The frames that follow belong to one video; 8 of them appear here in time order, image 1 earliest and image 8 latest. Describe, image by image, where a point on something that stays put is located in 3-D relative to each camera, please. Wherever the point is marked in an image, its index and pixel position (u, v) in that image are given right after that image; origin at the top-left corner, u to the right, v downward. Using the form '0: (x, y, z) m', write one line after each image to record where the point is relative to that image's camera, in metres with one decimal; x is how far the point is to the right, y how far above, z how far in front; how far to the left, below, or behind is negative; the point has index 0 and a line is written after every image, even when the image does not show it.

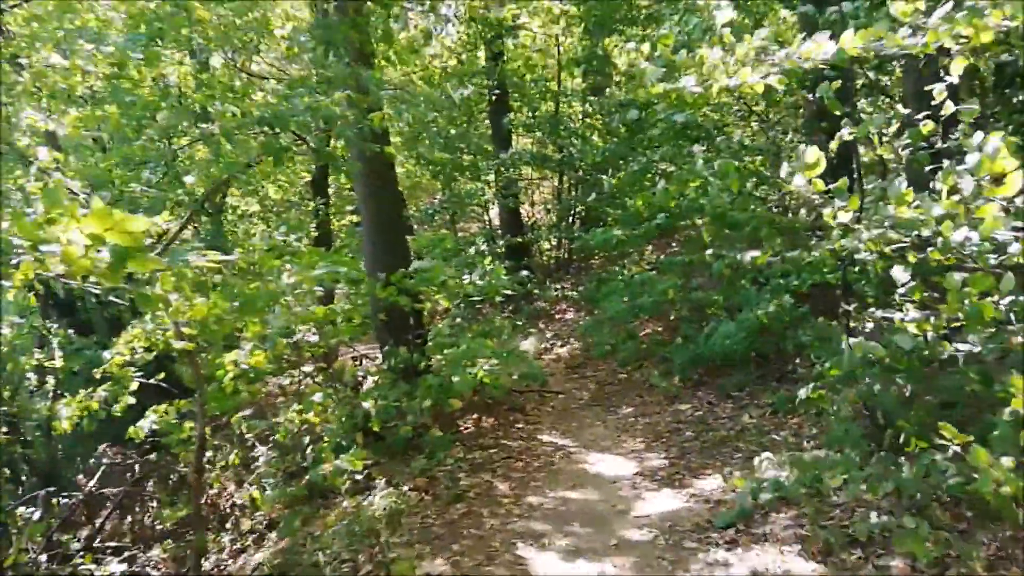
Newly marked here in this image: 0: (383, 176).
0: (-0.8, +0.8, +8.0) m
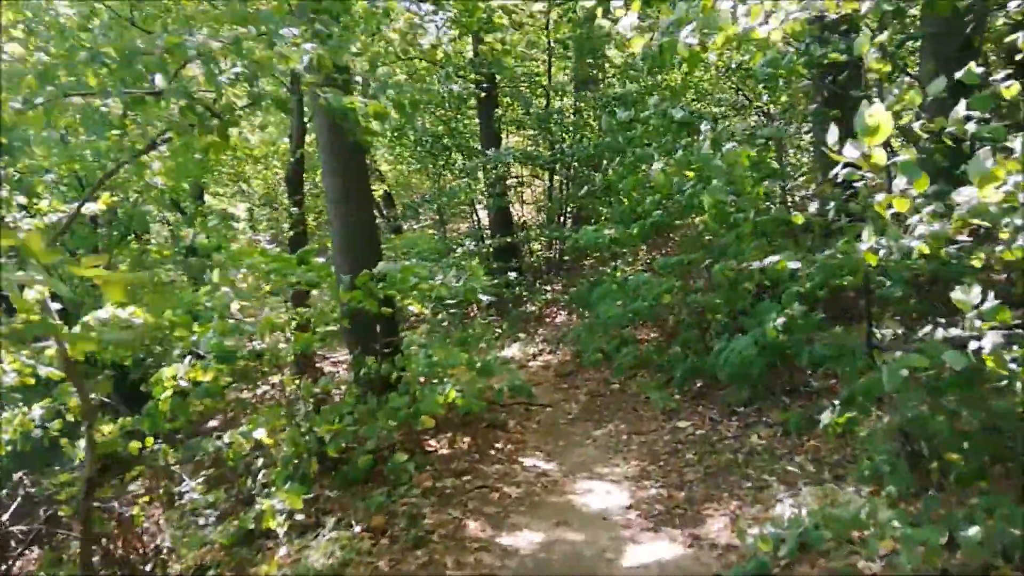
0: (-0.9, +0.8, +7.3) m
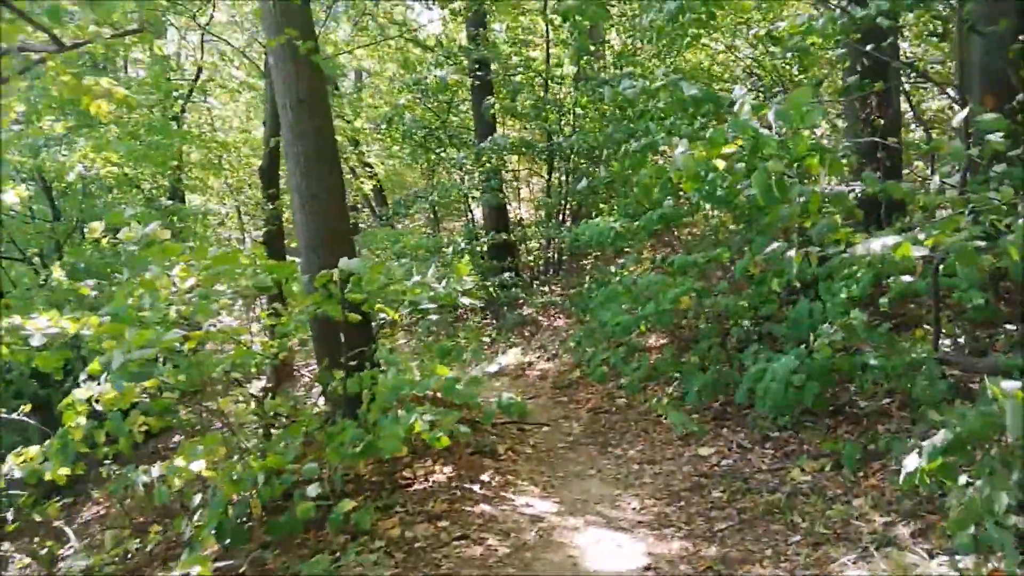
0: (-1.0, +0.7, +6.3) m
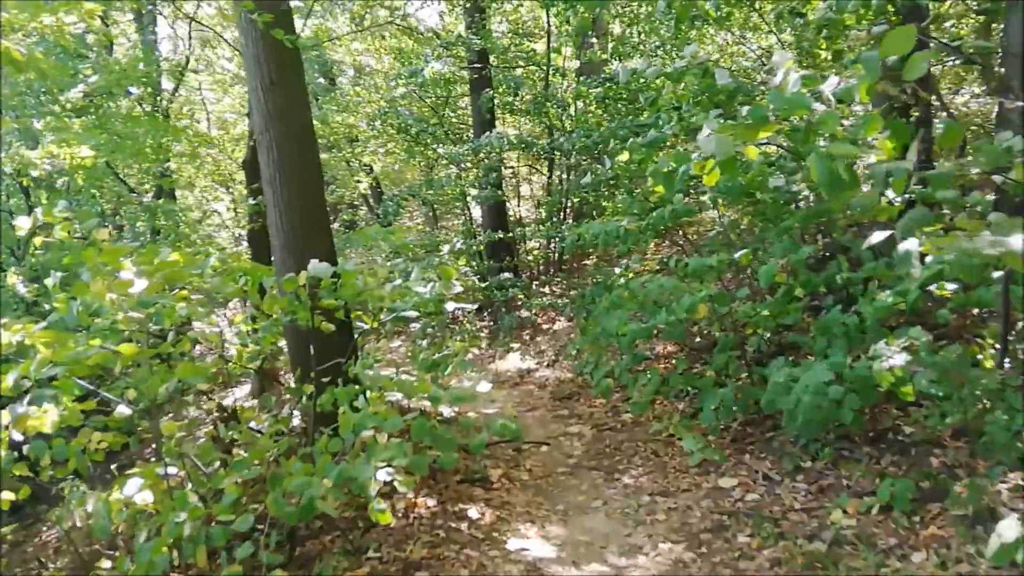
0: (-1.0, +0.7, +5.7) m
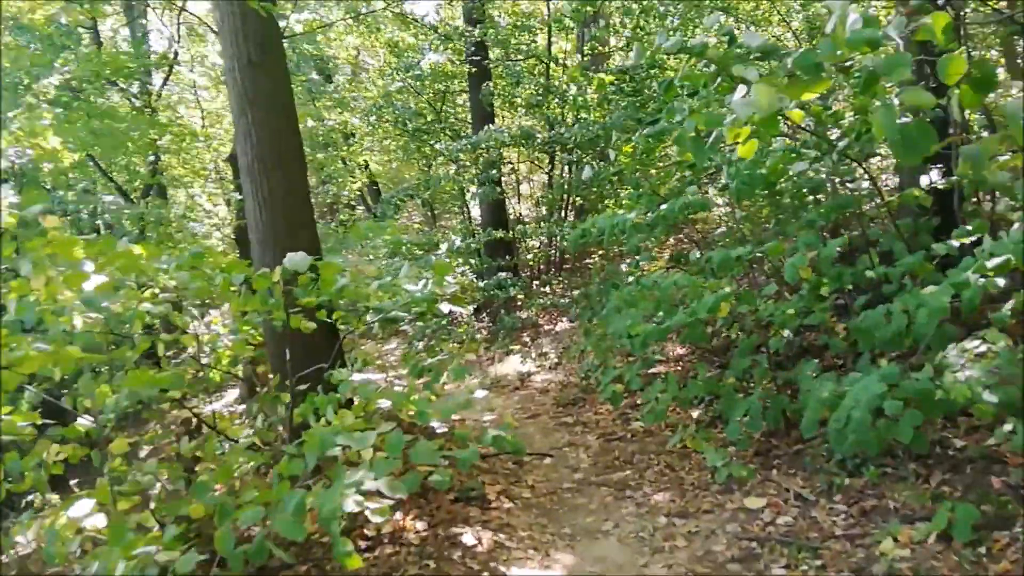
0: (-1.0, +0.7, +5.3) m
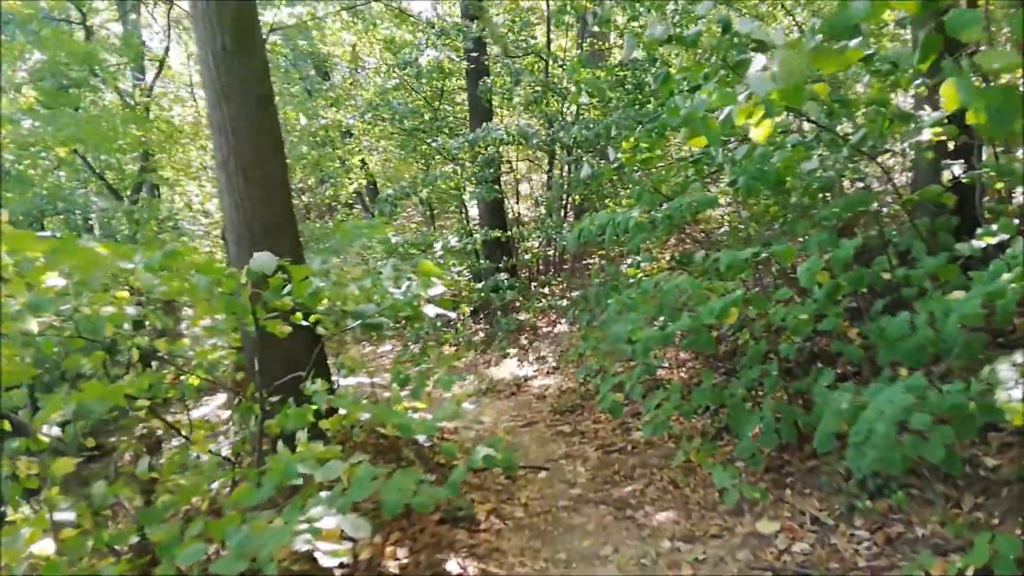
0: (-1.0, +0.7, +4.9) m
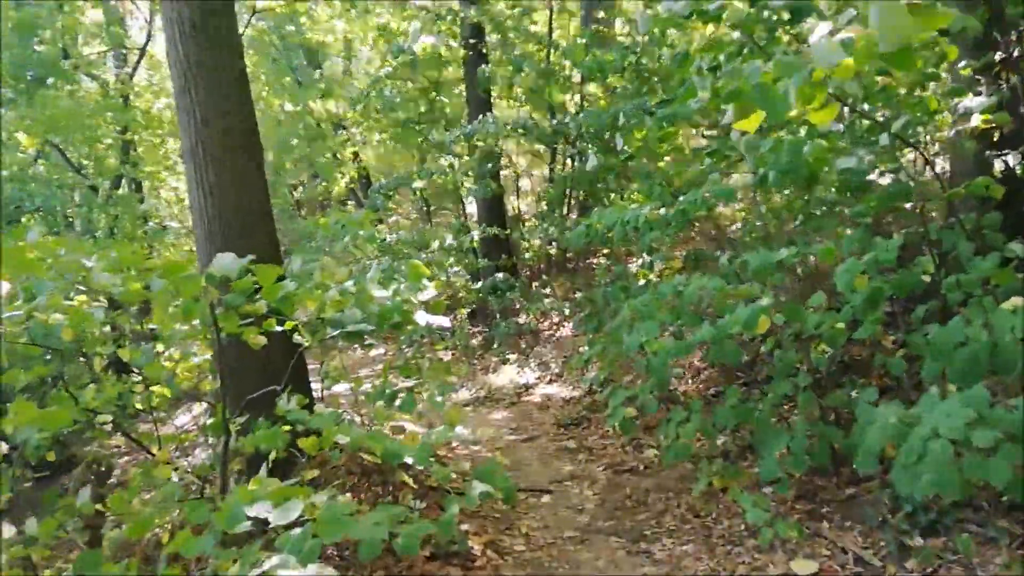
0: (-1.0, +0.7, +4.5) m
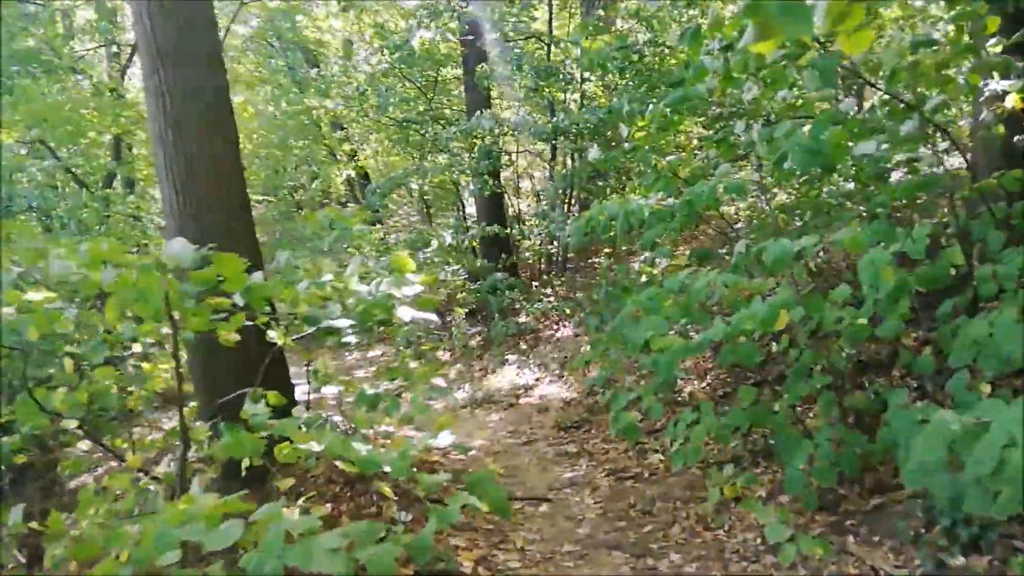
0: (-1.0, +0.7, +4.2) m
